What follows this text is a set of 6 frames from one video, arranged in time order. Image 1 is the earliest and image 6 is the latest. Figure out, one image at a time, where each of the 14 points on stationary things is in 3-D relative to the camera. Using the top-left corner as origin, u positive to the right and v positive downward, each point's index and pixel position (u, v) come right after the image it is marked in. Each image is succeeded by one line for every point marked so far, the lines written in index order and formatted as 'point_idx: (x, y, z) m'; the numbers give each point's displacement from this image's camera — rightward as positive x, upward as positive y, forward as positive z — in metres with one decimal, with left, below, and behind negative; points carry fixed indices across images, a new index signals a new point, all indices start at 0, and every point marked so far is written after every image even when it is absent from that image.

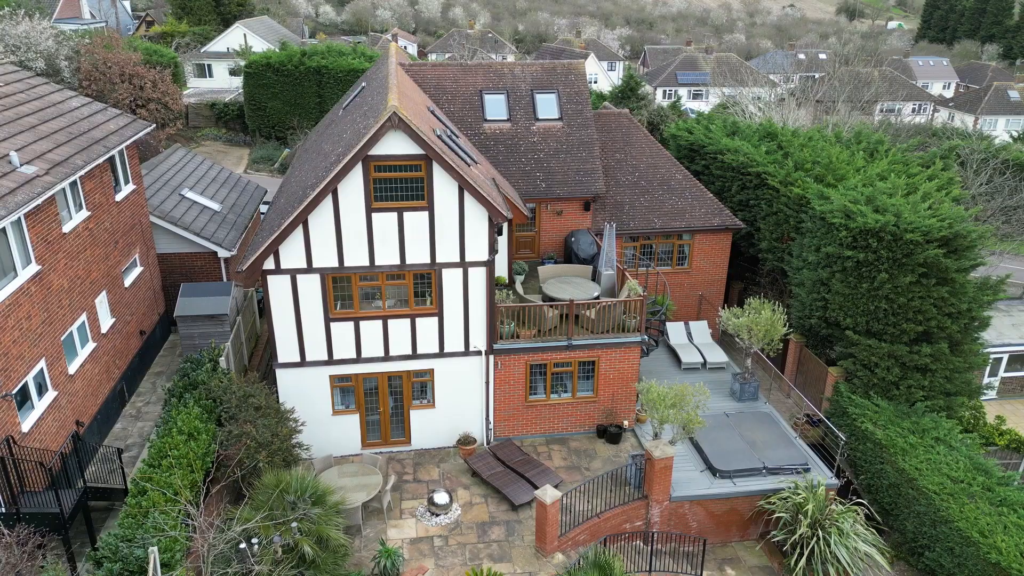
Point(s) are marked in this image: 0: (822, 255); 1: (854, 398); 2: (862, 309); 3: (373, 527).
0: (+8.2, +0.8, +19.7) m
1: (+8.8, -2.8, +19.1) m
2: (+8.8, -0.6, +18.8) m
3: (-2.8, -4.8, +15.0) m
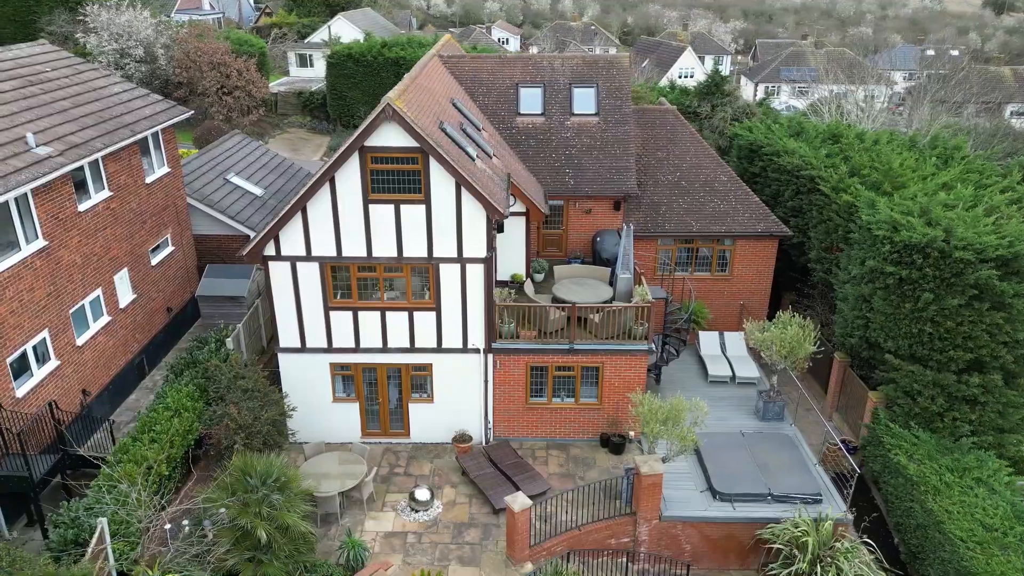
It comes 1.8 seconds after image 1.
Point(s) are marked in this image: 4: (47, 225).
0: (+8.6, +0.4, +18.1) m
1: (+8.9, -3.3, +17.5) m
2: (+9.0, -1.0, +17.2) m
3: (-3.3, -4.6, +15.1) m
4: (-8.7, +1.2, +14.0) m
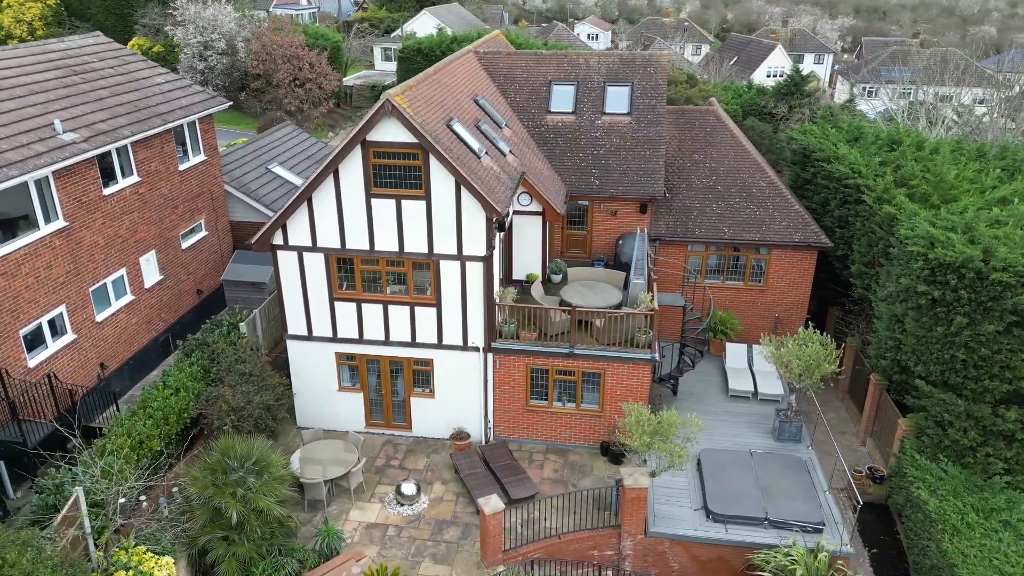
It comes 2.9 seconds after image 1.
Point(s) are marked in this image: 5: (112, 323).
0: (+8.7, 0.0, +16.9) m
1: (+8.8, -3.7, +16.2) m
2: (+9.0, -1.5, +15.9) m
3: (-3.6, -4.5, +15.4) m
4: (-8.9, +1.6, +14.9) m
5: (-8.7, -0.8, +16.3) m
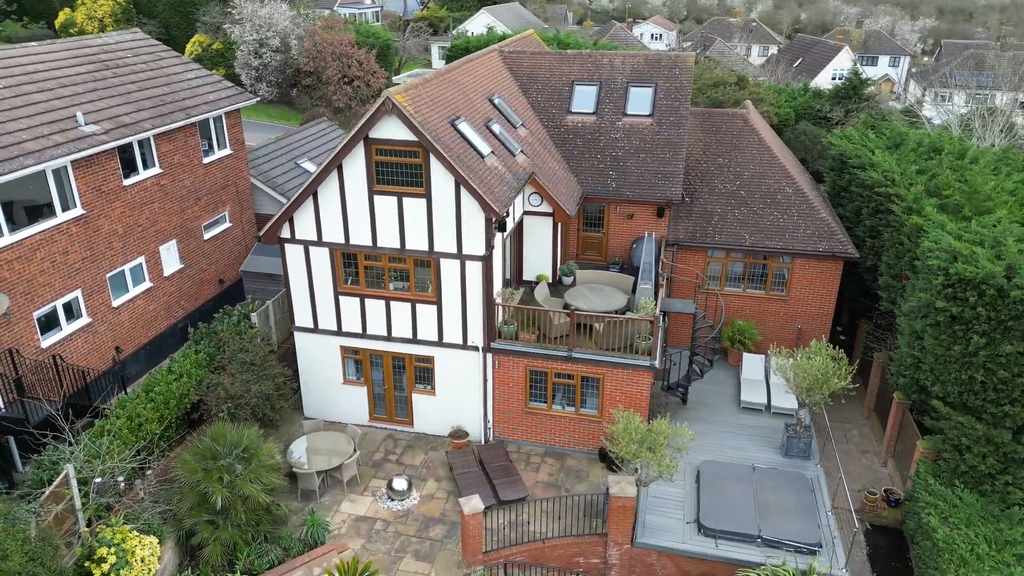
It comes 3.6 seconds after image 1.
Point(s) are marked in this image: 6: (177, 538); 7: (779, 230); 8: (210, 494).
0: (+8.8, -0.3, +16.1) m
1: (+8.6, -4.0, +15.4) m
2: (+8.9, -1.8, +15.1) m
3: (-3.8, -4.4, +15.6) m
4: (-8.9, +1.9, +15.5) m
5: (-8.7, -0.5, +17.0) m
6: (-5.9, -4.4, +13.2) m
7: (+7.0, +1.5, +19.6) m
8: (-5.3, -3.6, +13.1) m
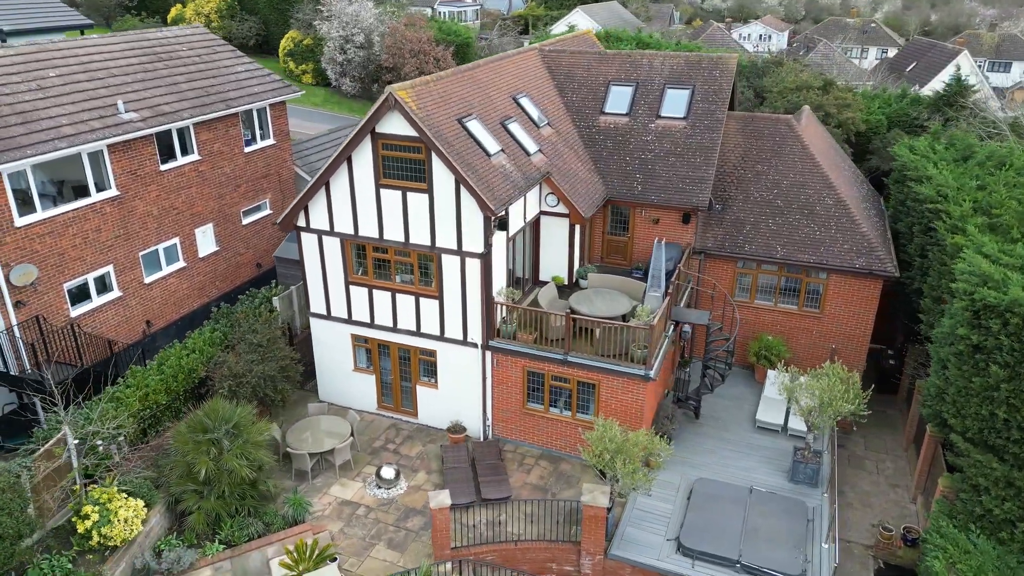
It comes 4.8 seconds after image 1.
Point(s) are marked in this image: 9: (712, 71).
0: (+8.7, -0.8, +14.8) m
1: (+8.2, -4.5, +14.2) m
2: (+8.5, -2.3, +13.8) m
3: (-4.1, -4.1, +16.1) m
4: (-8.7, +2.4, +16.7) m
5: (-8.5, +0.1, +18.1) m
6: (-6.5, -4.0, +14.0) m
7: (+7.5, +1.1, +18.5) m
8: (-5.9, -3.3, +13.8) m
9: (+5.3, +5.8, +19.8) m
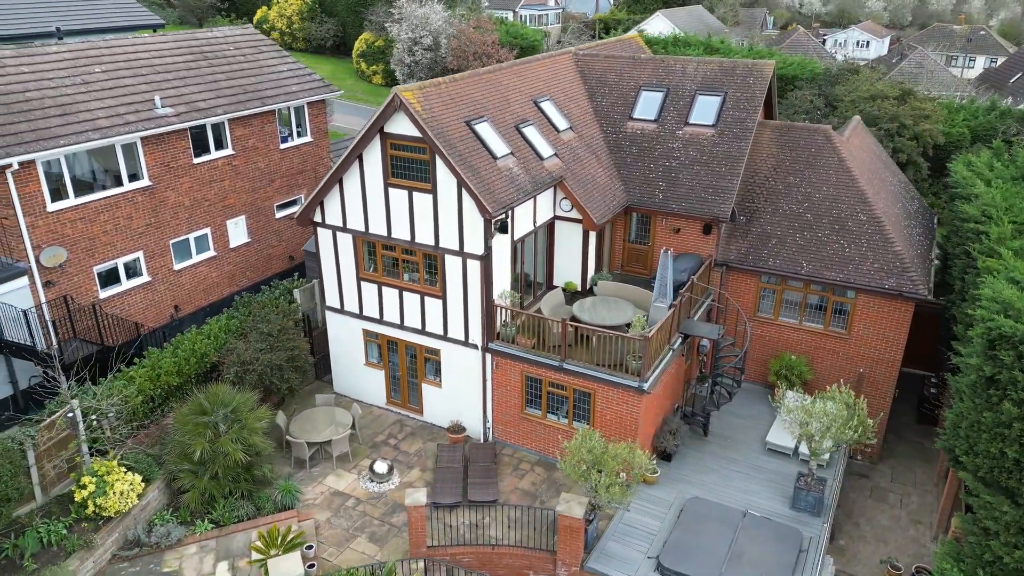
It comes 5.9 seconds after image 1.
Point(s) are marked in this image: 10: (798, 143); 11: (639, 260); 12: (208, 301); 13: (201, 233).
0: (+8.4, -1.3, +13.8) m
1: (+7.7, -5.0, +13.2) m
2: (+8.1, -2.8, +12.8) m
3: (-4.2, -4.0, +16.5) m
4: (-8.5, +2.8, +17.6) m
5: (-8.2, +0.4, +19.0) m
6: (-6.9, -3.8, +14.7) m
7: (+7.8, +0.7, +17.6) m
8: (-6.2, -3.0, +14.5) m
9: (+6.0, +5.4, +19.2) m
10: (+7.5, +3.8, +19.5) m
11: (+3.3, +0.7, +19.6) m
12: (-8.0, -0.4, +19.7) m
13: (-8.0, +1.4, +19.2) m
